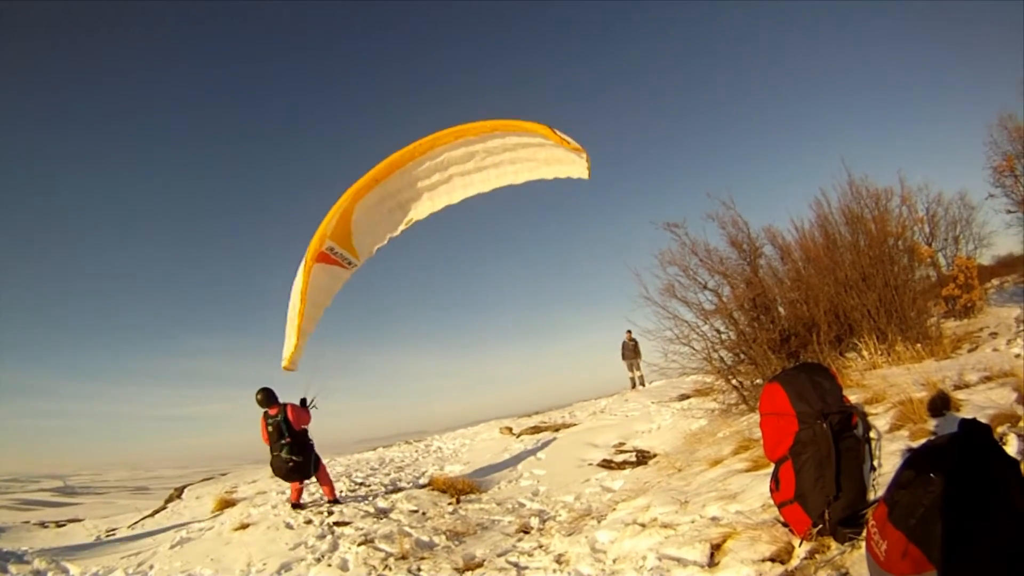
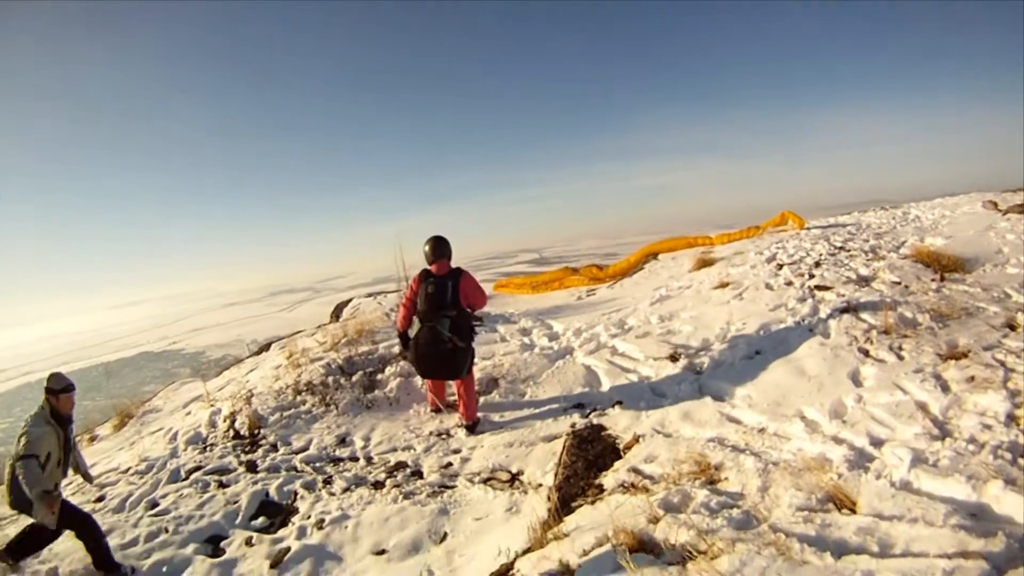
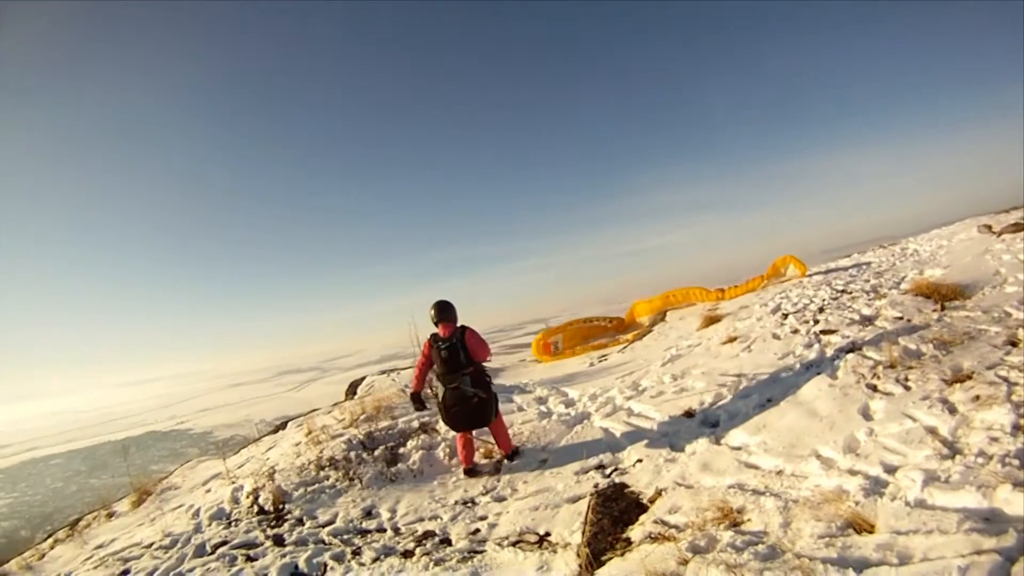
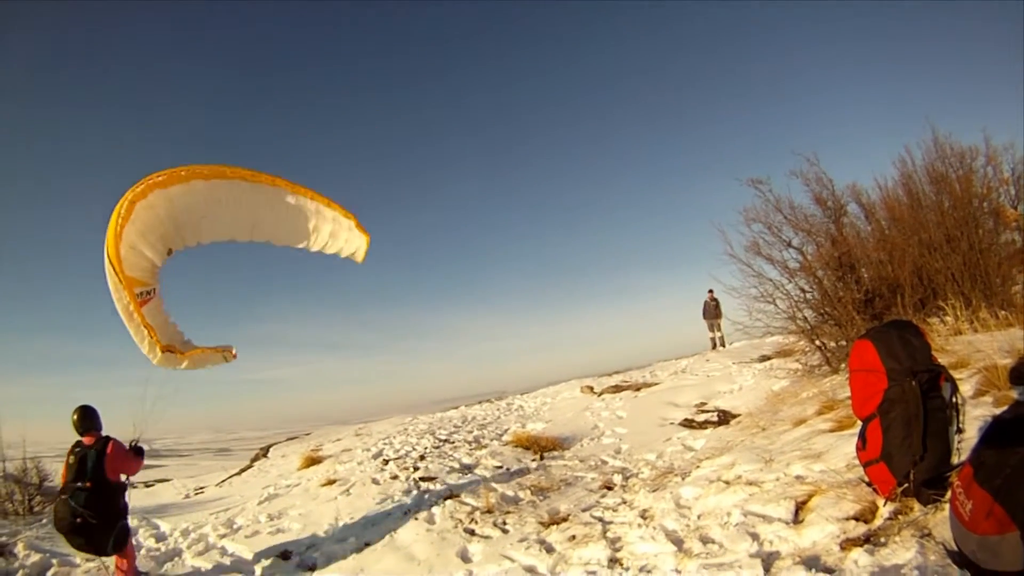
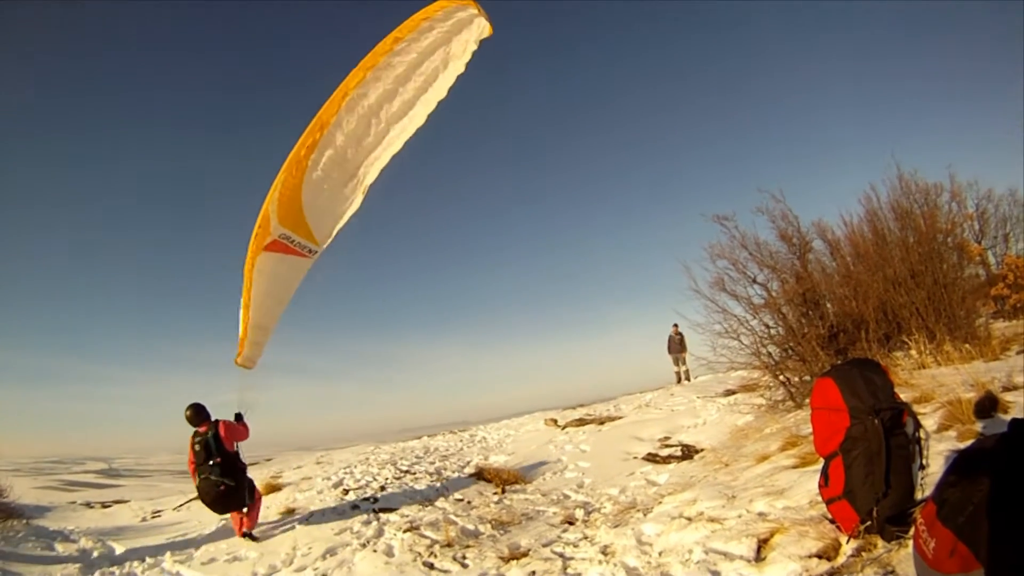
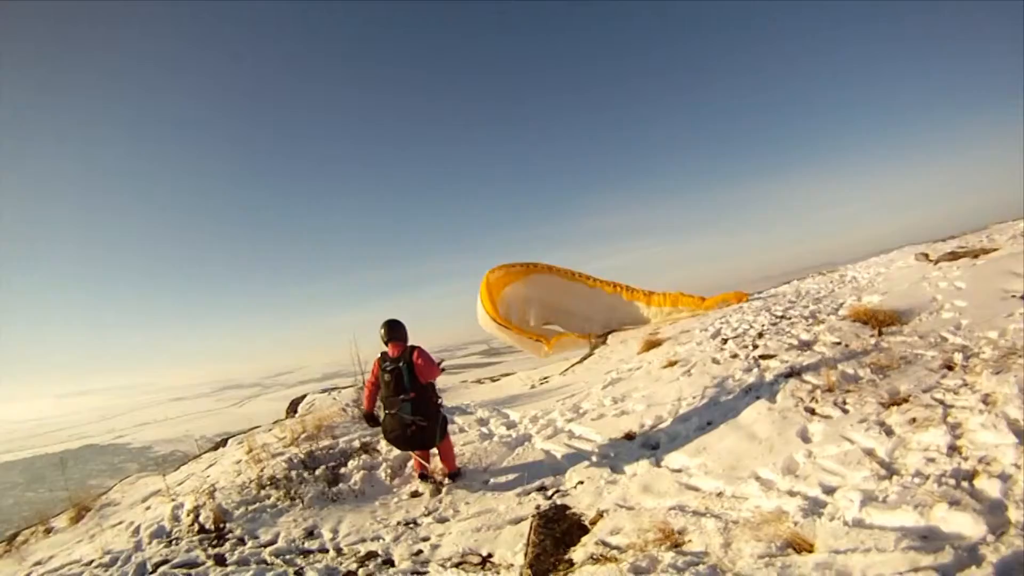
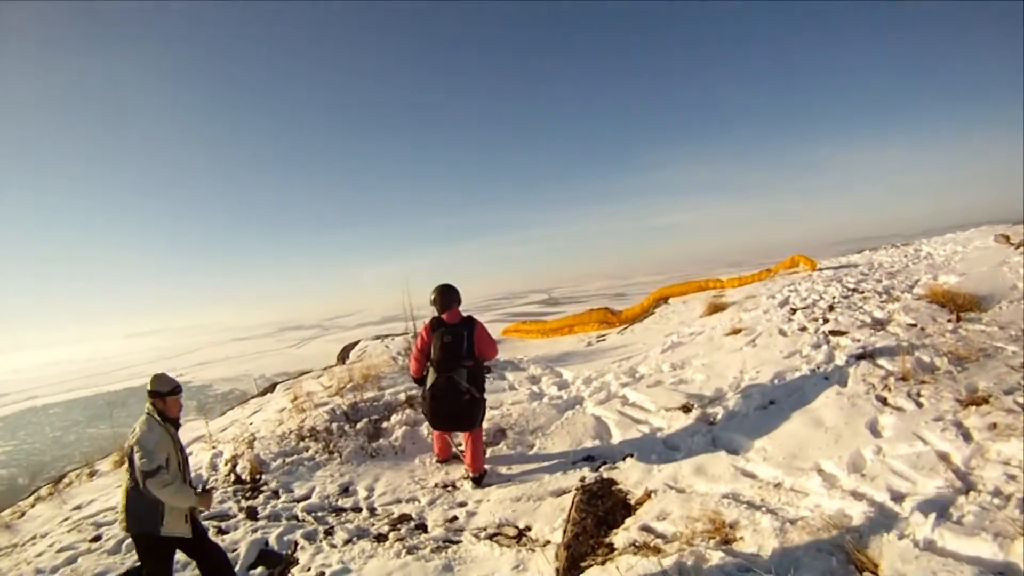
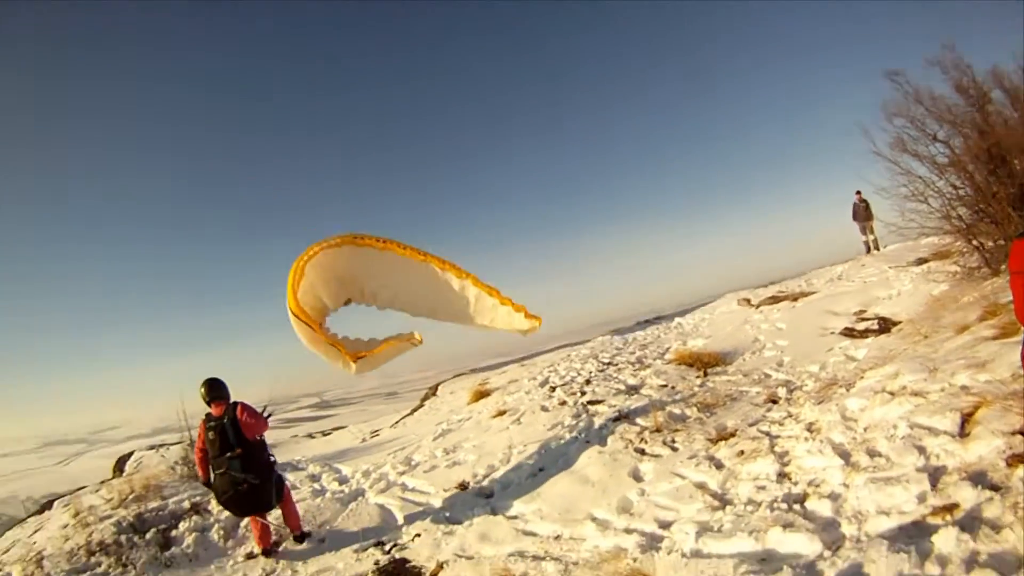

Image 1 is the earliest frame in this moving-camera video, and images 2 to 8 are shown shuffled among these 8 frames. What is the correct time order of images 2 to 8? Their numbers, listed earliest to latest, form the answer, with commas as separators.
5, 4, 8, 6, 3, 2, 7
